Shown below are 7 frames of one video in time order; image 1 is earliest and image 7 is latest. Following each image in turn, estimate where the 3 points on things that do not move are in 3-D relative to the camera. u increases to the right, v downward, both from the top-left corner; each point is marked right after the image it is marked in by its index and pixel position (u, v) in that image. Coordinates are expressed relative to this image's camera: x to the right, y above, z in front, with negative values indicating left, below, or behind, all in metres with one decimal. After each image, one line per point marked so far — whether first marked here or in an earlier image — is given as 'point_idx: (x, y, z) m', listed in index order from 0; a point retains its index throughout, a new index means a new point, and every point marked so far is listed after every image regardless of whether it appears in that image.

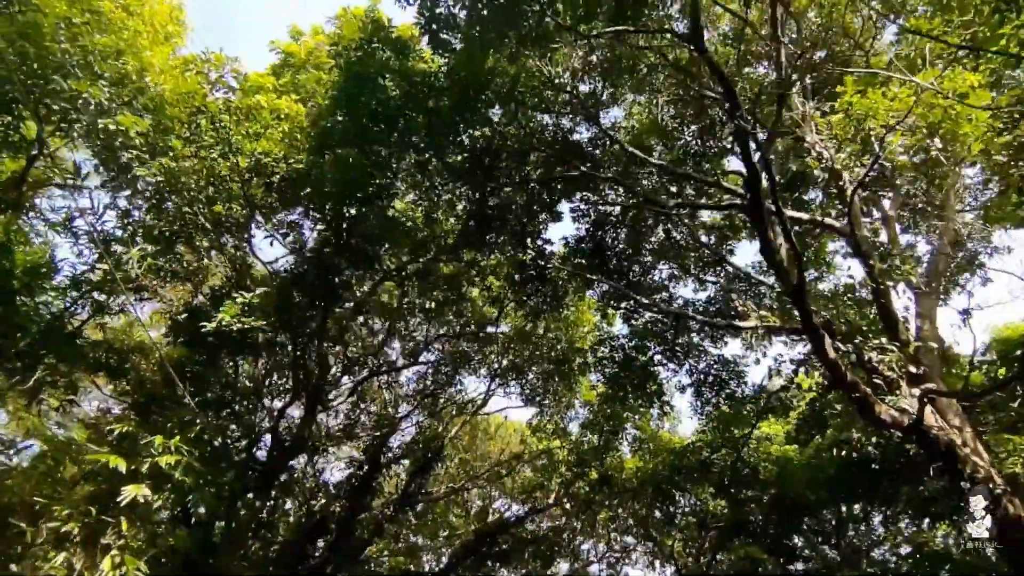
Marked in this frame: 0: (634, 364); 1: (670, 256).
0: (+1.8, -1.2, +8.9) m
1: (+2.3, +0.3, +8.7) m
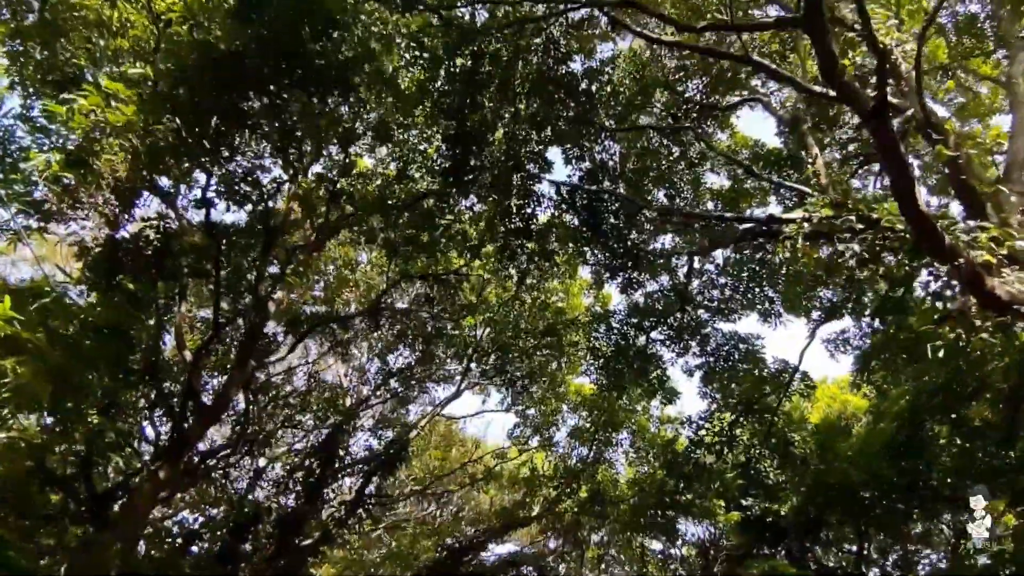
0: (+1.5, -0.8, +7.8) m
1: (+2.1, +0.7, +7.7) m
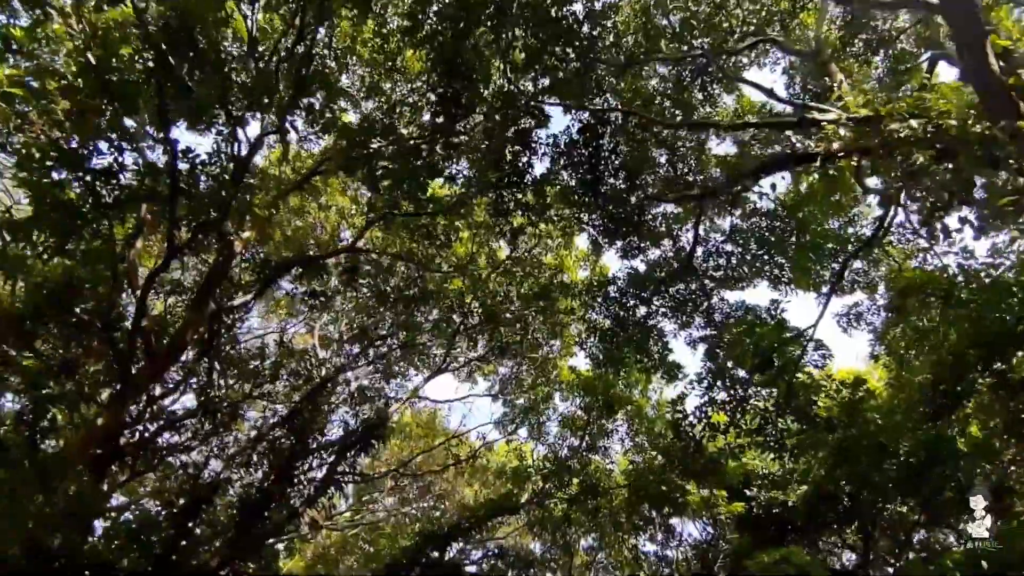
0: (+1.4, -0.4, +7.2) m
1: (+2.0, +1.1, +7.3) m
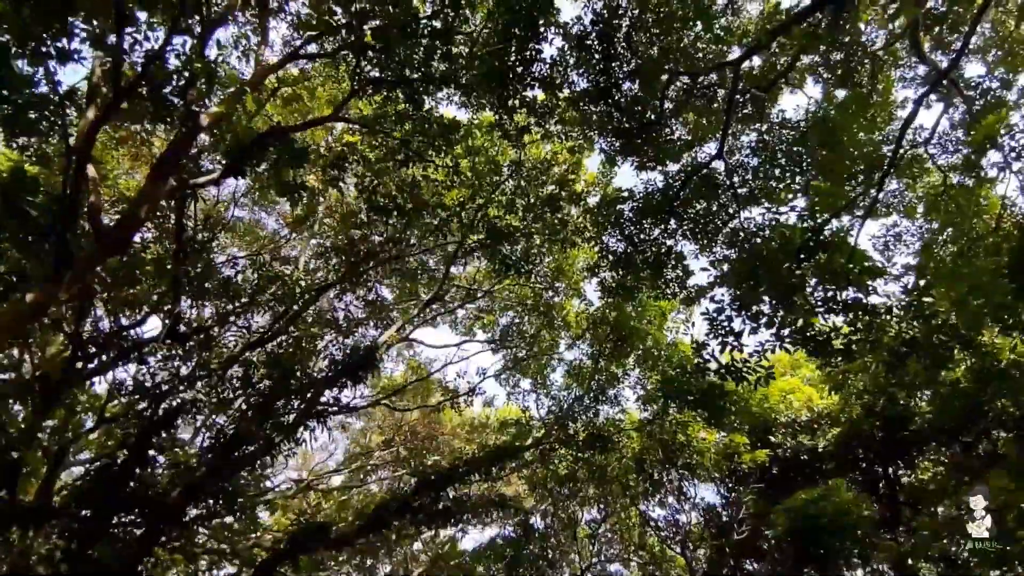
0: (+1.4, +0.4, +6.6) m
1: (+2.0, +2.0, +6.6) m
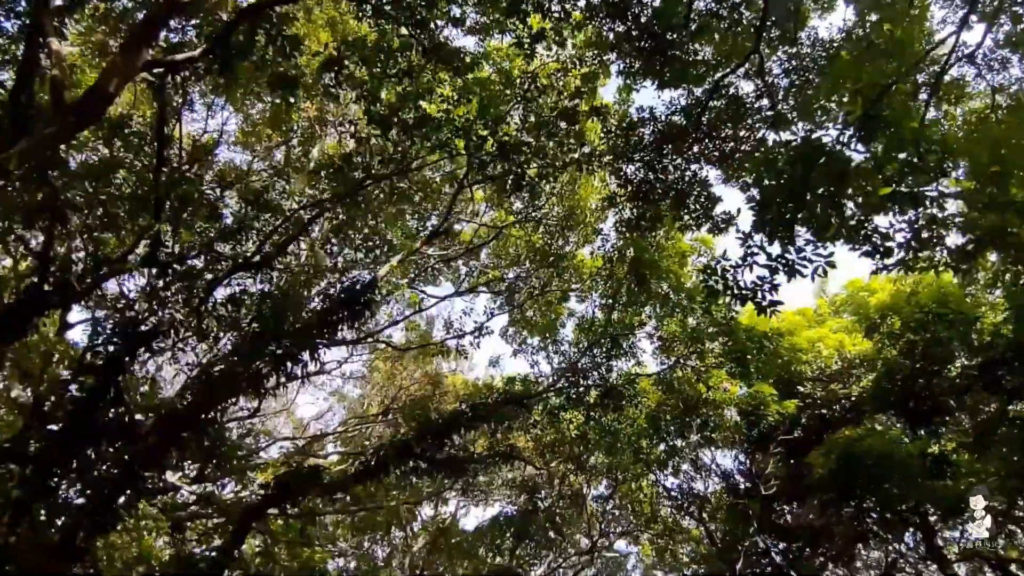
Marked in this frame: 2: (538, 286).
0: (+1.5, +1.1, +6.1) m
1: (+2.1, +2.7, +6.2) m
2: (+0.4, 0.0, +8.0) m
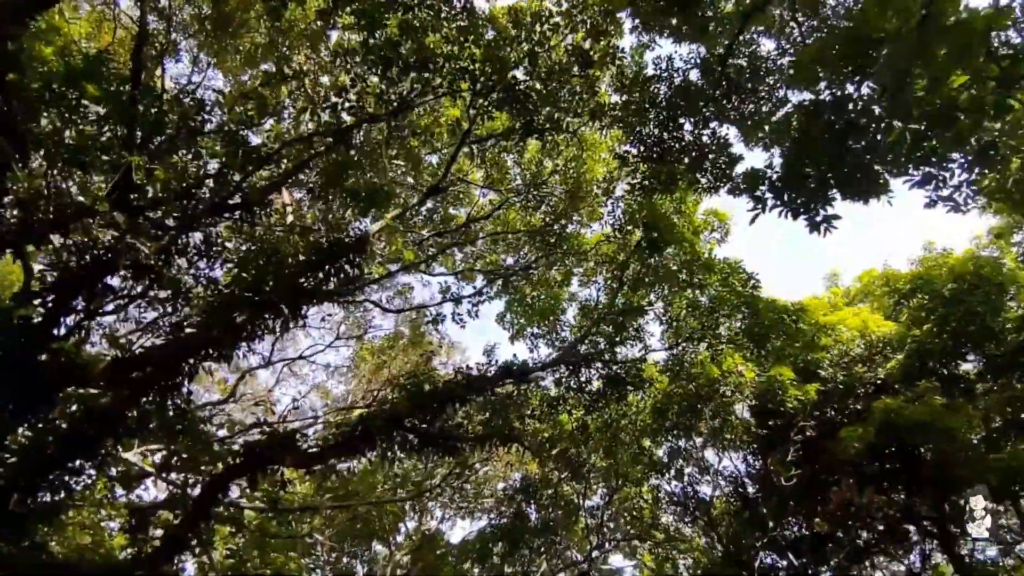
0: (+1.6, +1.5, +5.7) m
1: (+2.2, +3.0, +5.9) m
2: (+0.4, +0.3, +7.6) m
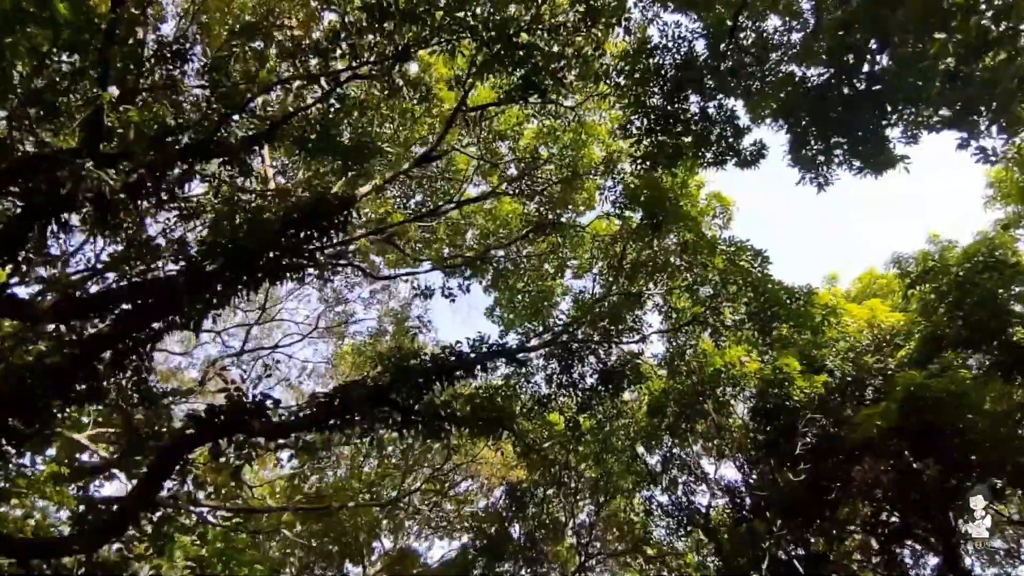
0: (+1.6, +1.6, +5.5) m
1: (+2.3, +3.2, +5.8) m
2: (+0.3, +0.4, +7.3) m
